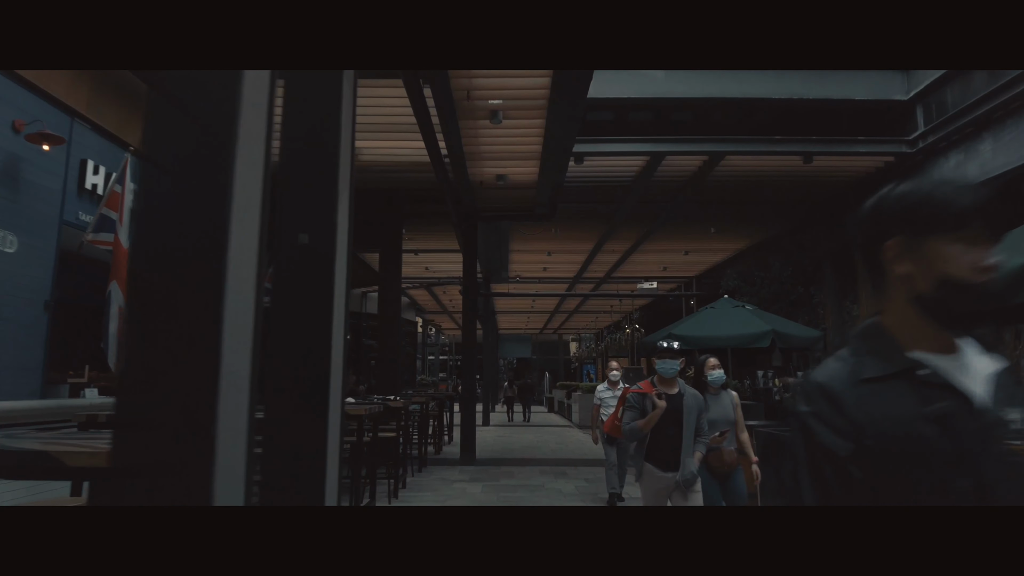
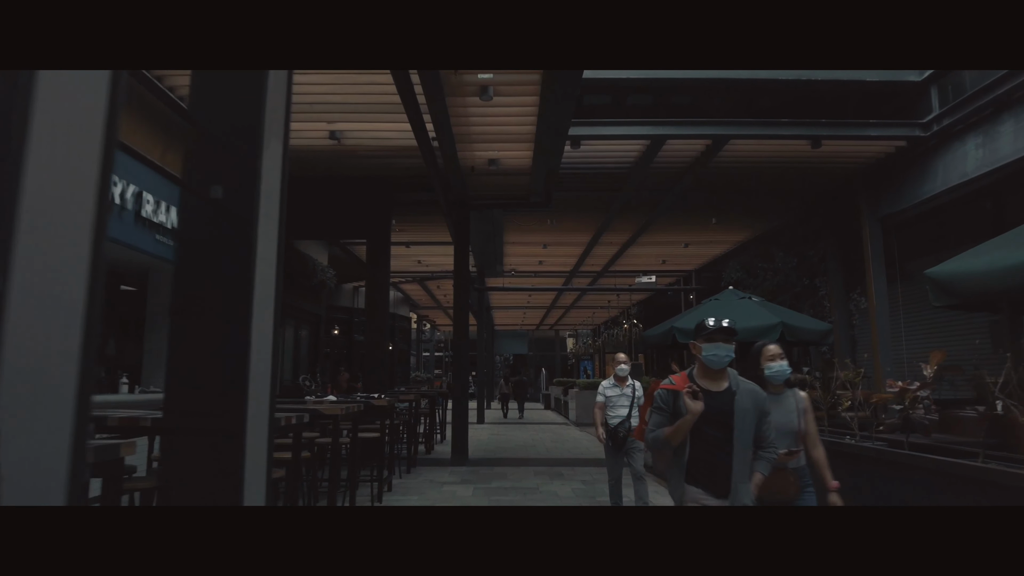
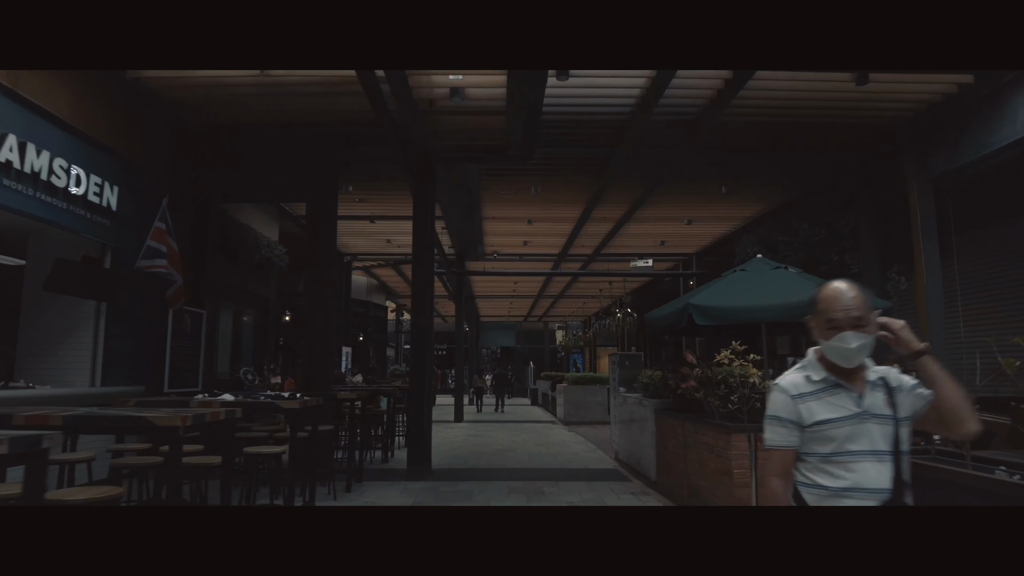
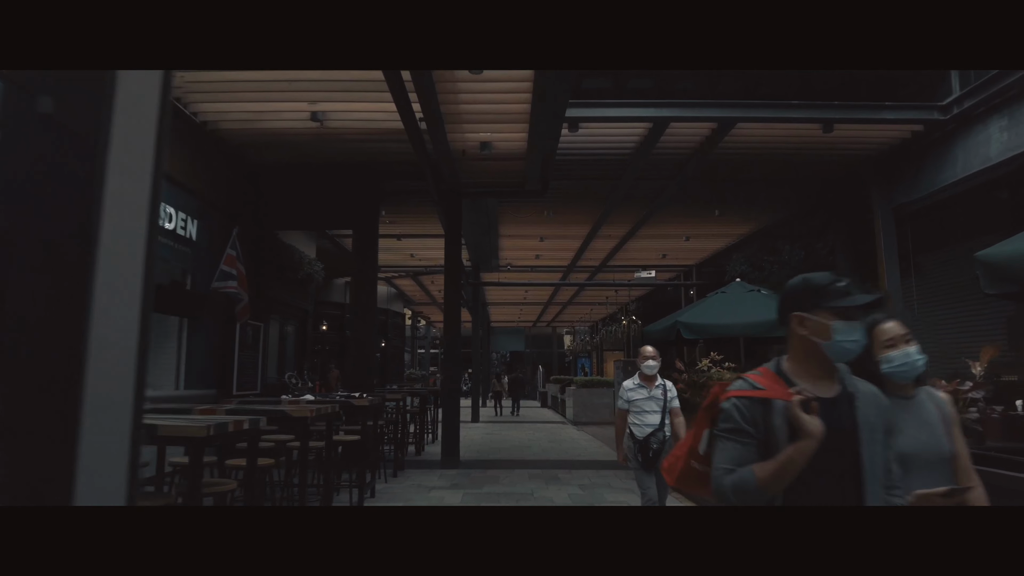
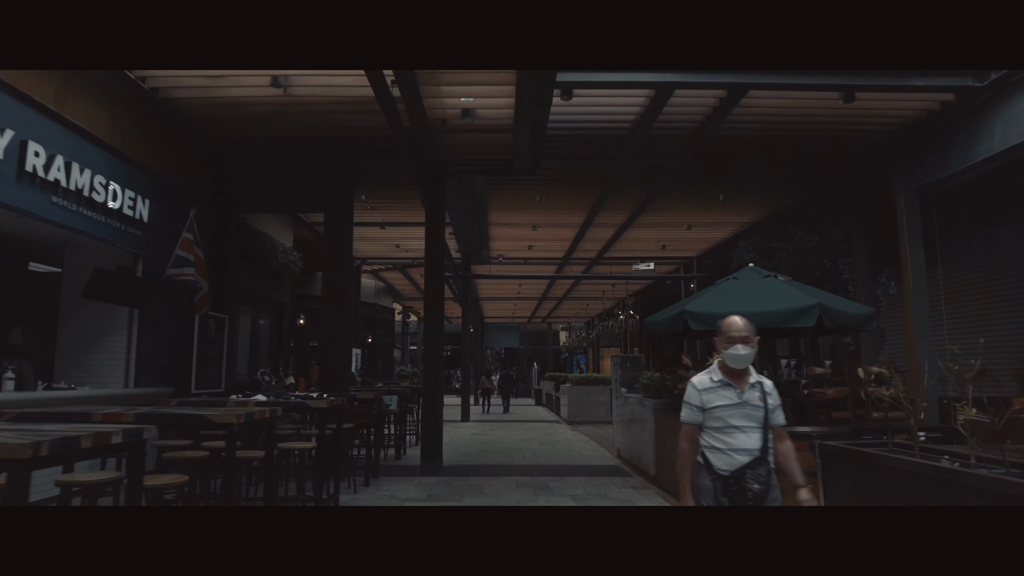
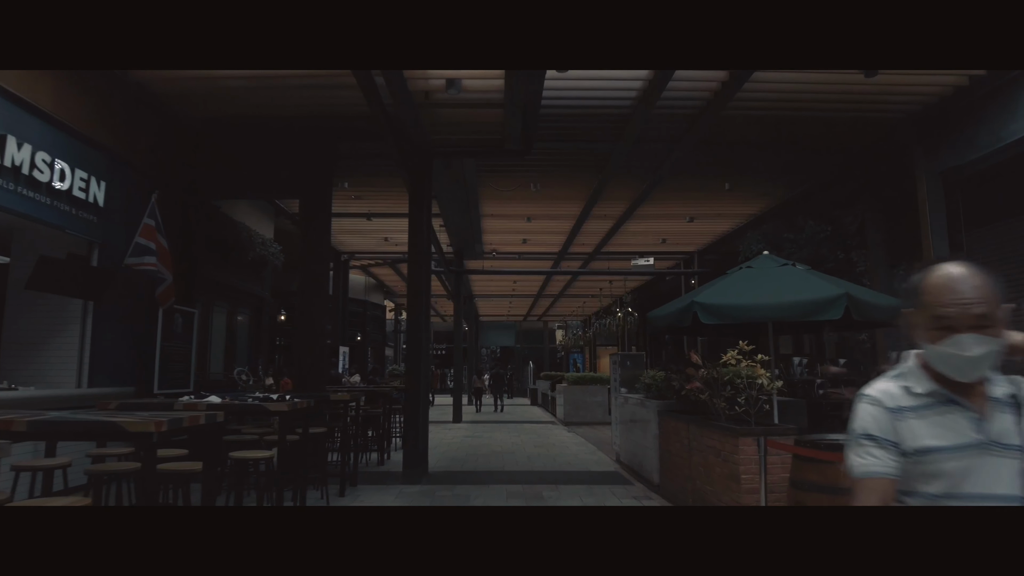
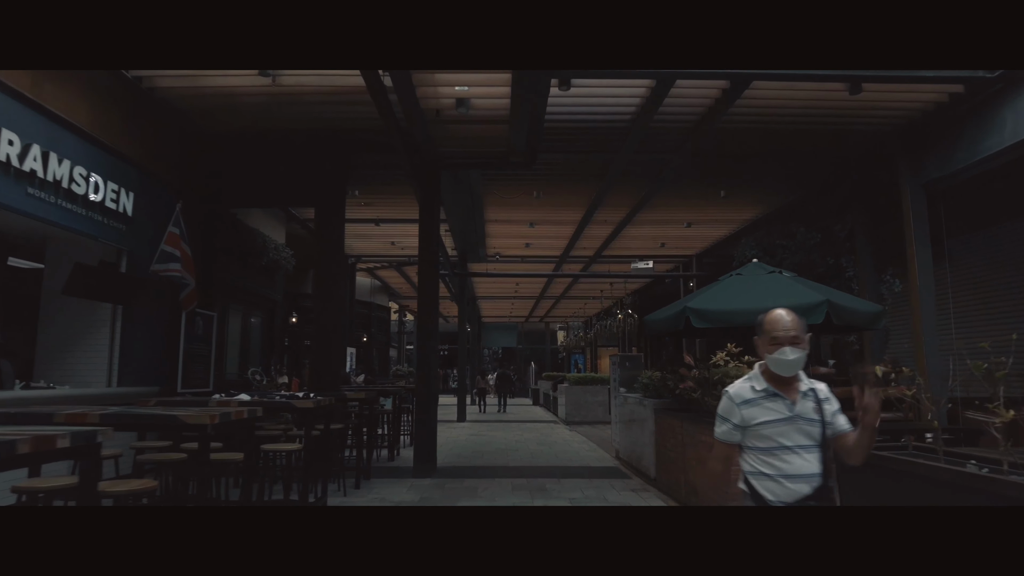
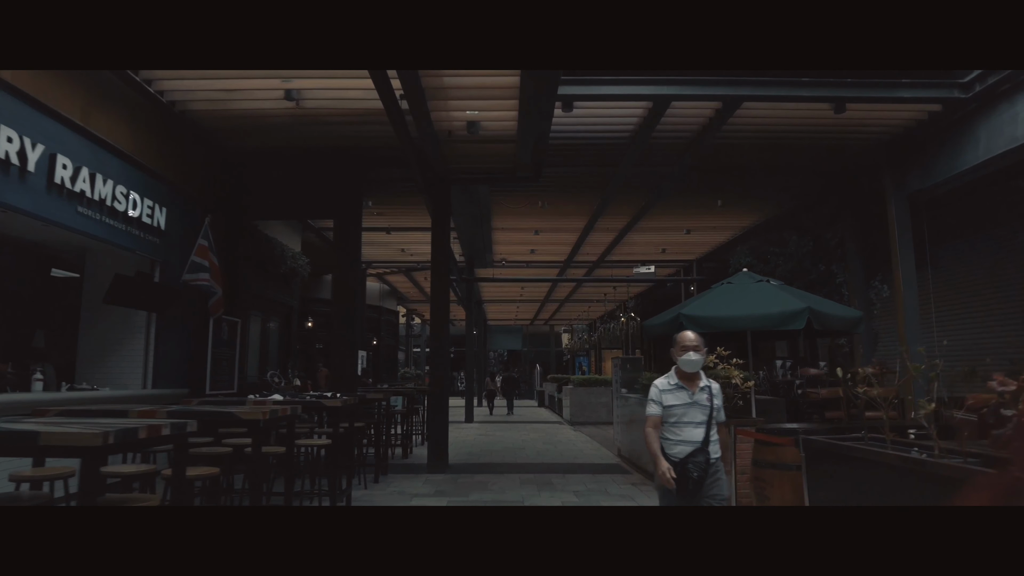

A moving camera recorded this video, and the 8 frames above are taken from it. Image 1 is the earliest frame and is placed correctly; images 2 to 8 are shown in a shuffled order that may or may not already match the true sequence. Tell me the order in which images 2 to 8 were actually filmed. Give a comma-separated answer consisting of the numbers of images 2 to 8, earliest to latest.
2, 4, 8, 5, 7, 3, 6
